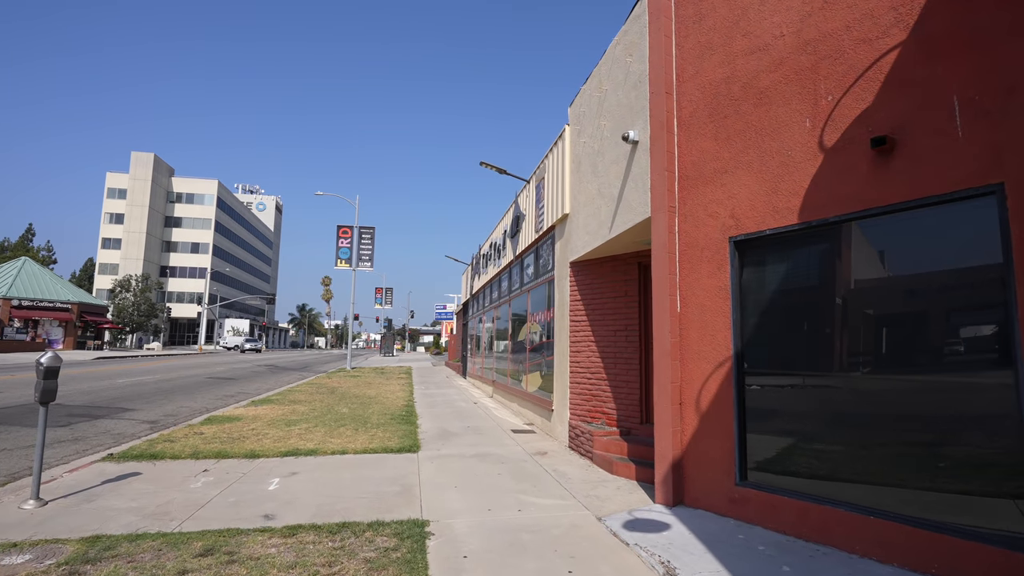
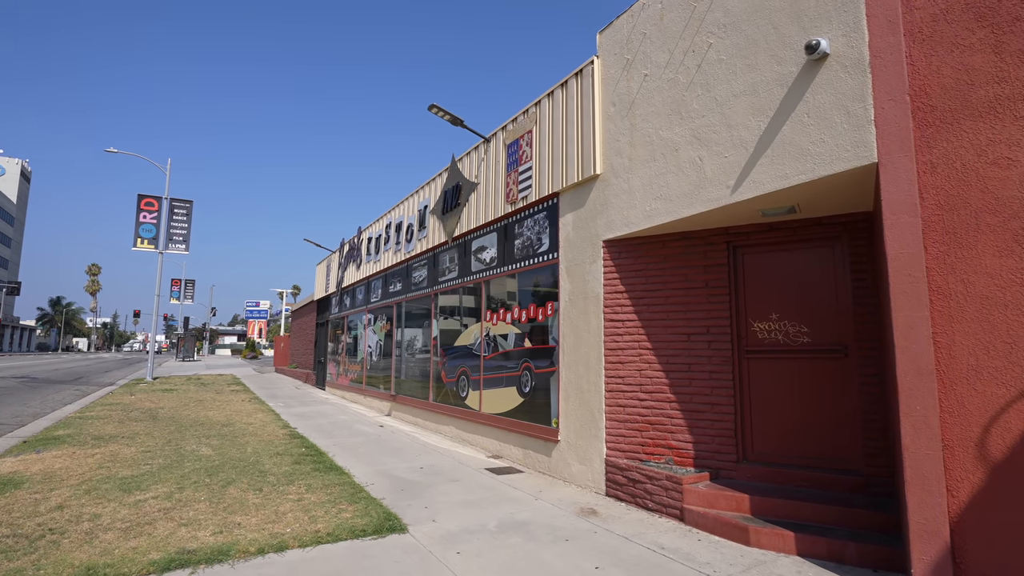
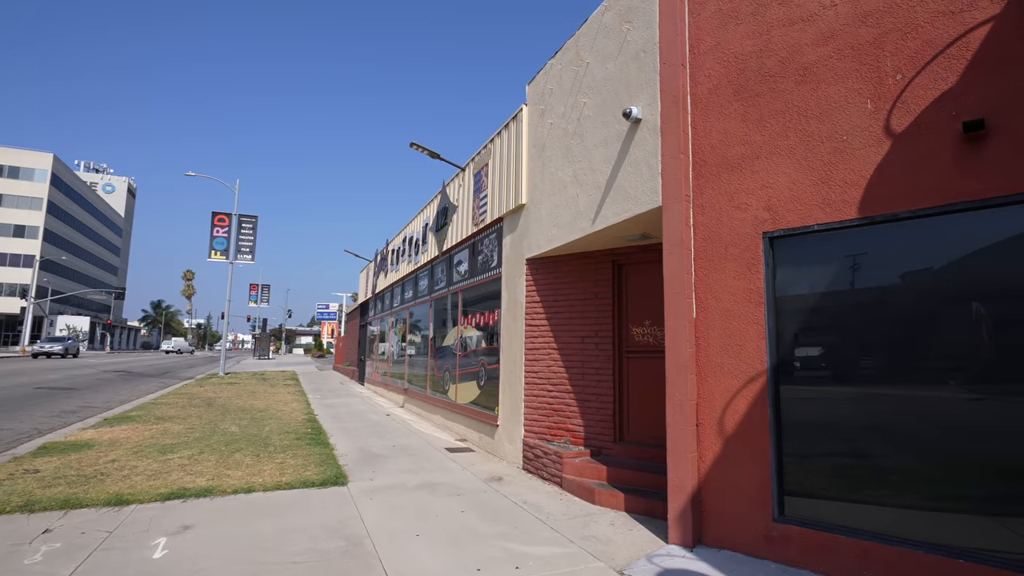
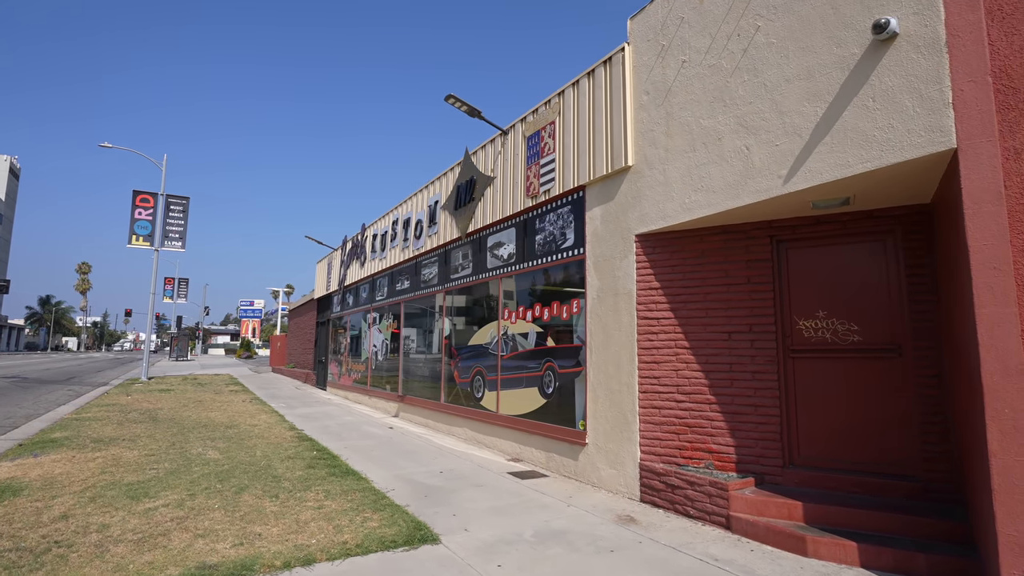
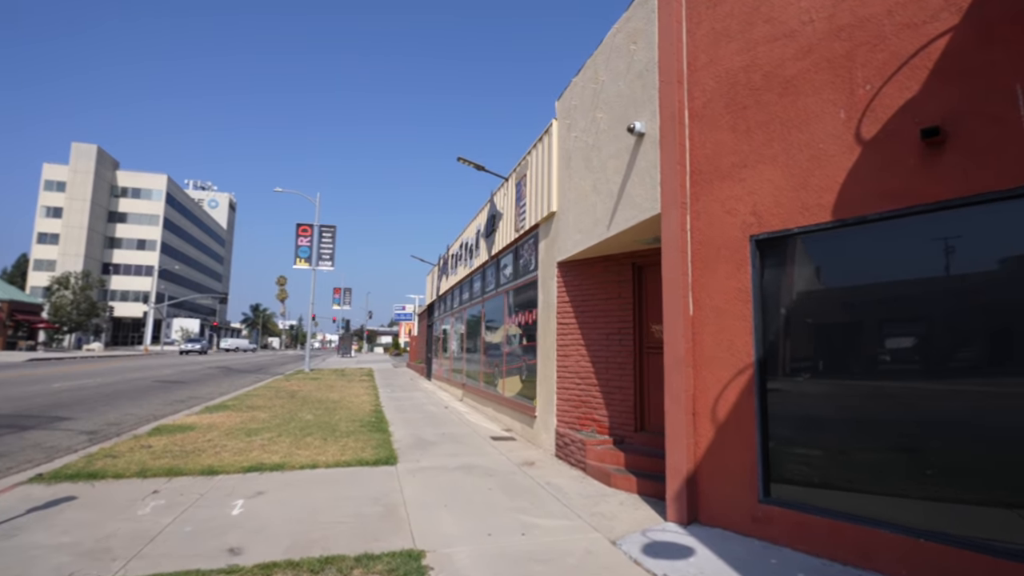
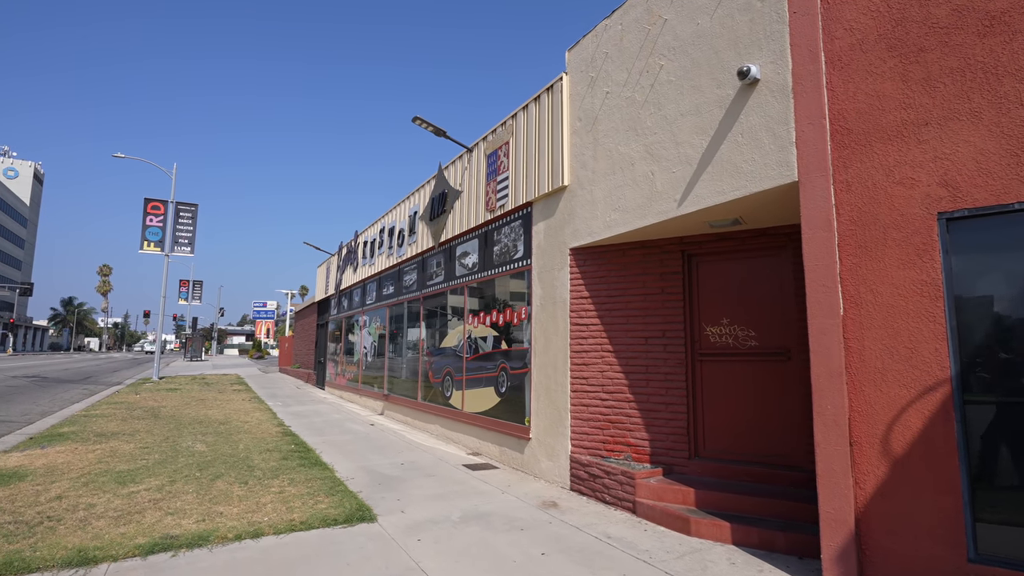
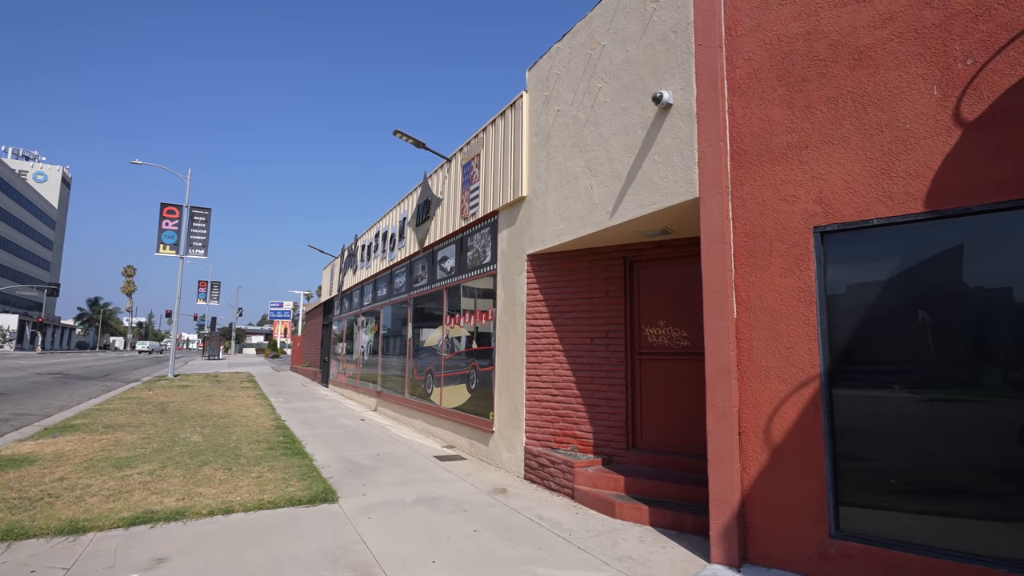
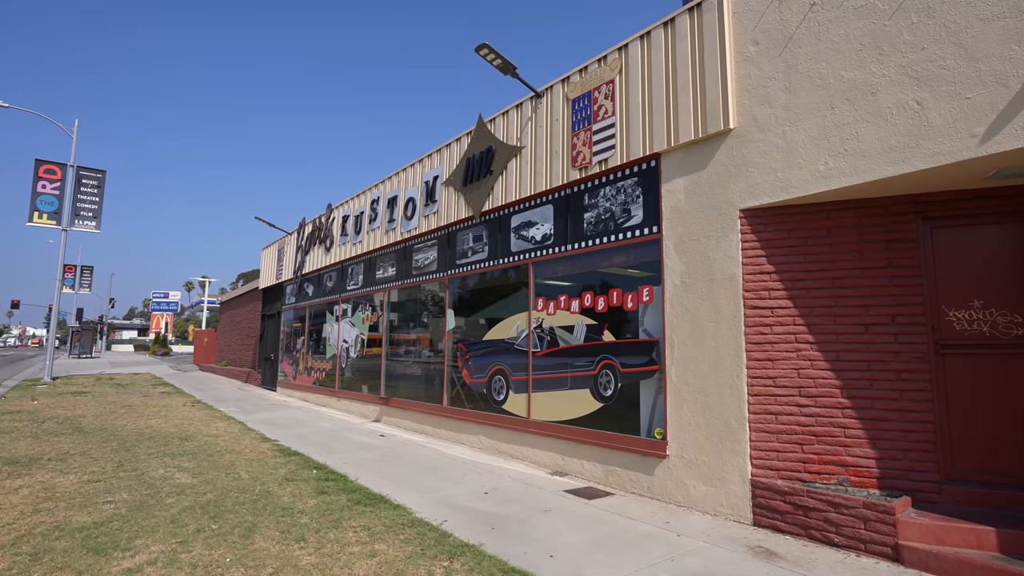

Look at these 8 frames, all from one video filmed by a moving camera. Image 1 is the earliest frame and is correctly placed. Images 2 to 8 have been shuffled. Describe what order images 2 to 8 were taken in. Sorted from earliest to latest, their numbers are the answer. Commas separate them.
5, 3, 7, 6, 2, 4, 8
